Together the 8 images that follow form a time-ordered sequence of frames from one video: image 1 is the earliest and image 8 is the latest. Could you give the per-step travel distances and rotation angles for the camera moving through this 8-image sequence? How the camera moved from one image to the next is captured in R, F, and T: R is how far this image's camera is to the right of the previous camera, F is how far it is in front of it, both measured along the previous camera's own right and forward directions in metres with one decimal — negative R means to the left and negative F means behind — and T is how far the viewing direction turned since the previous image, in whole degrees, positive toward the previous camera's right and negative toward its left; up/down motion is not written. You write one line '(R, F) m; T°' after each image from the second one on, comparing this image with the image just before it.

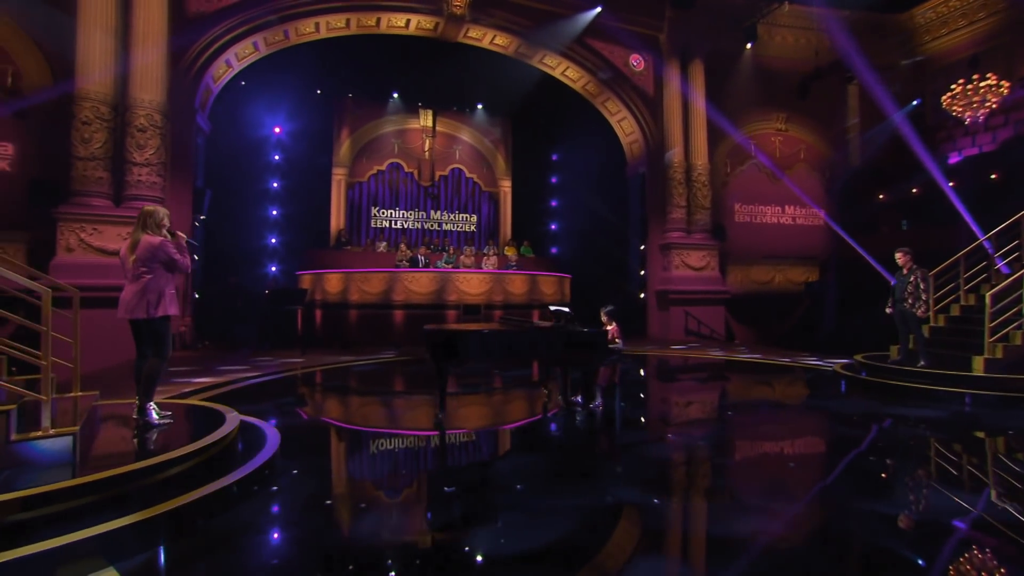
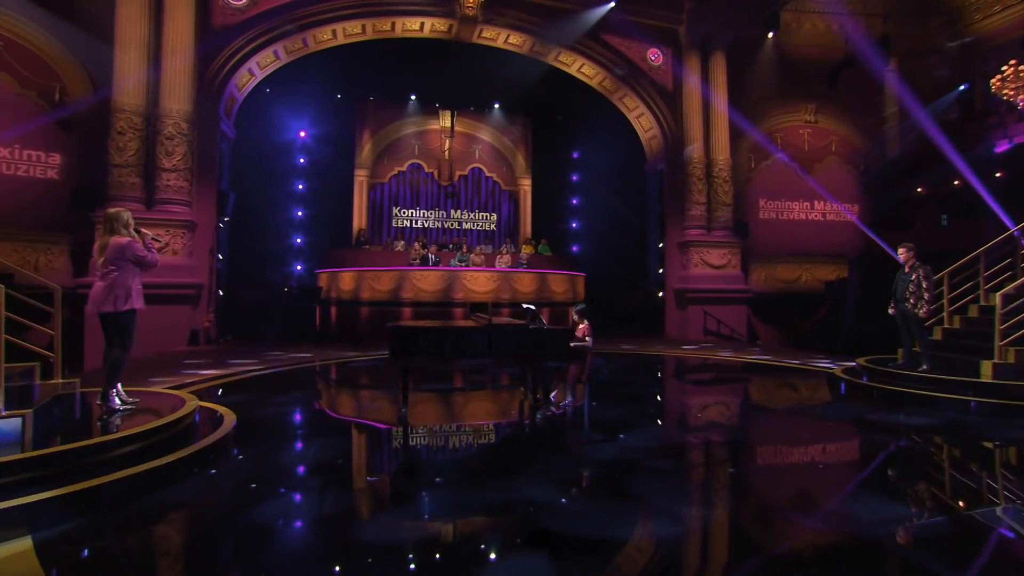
(+0.6, 0.0) m; -5°
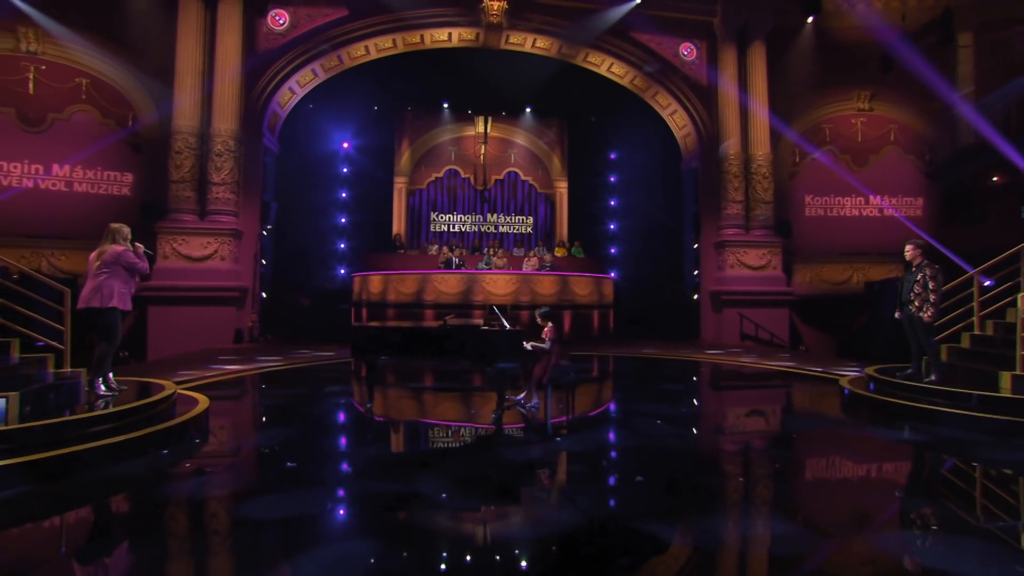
(+0.8, 0.0) m; -8°
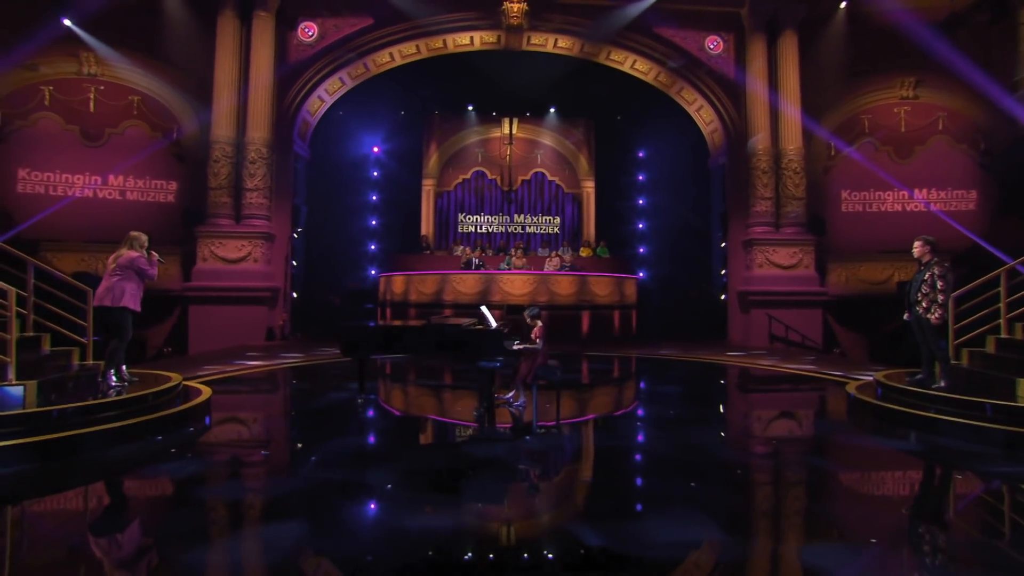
(+0.5, 0.0) m; -5°
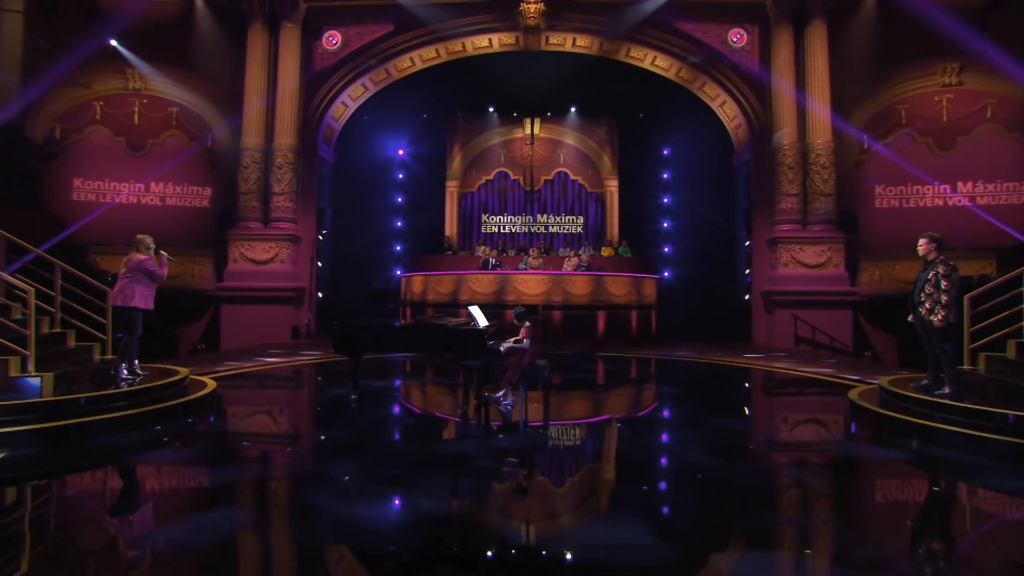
(+0.4, 0.0) m; -4°
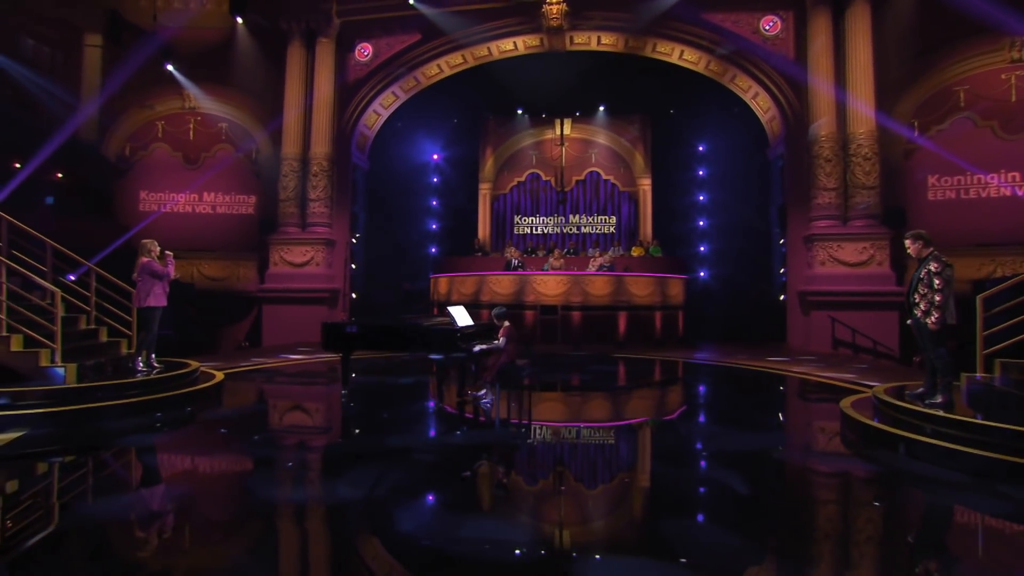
(+0.6, 0.0) m; -7°
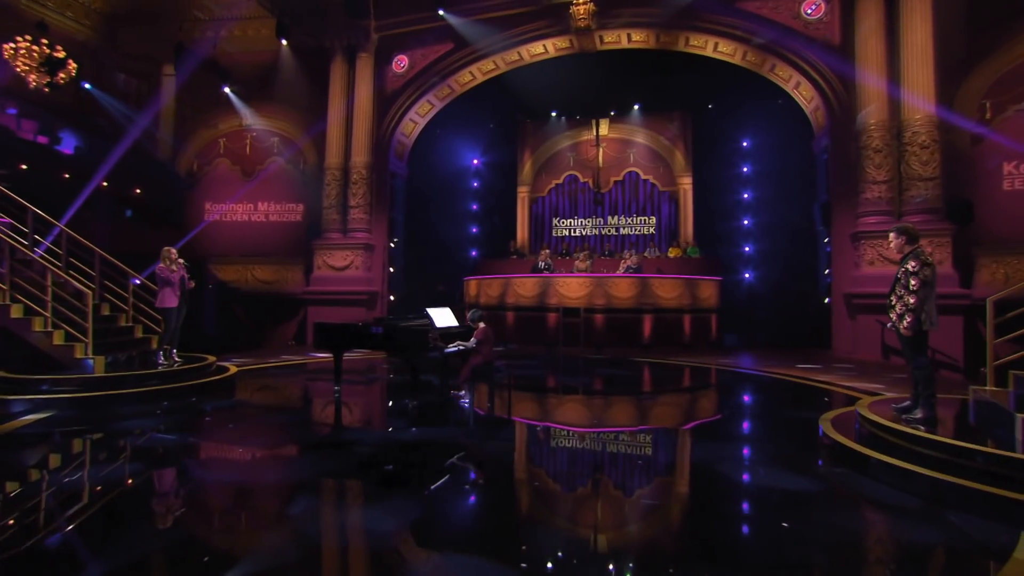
(+0.7, 0.0) m; -8°
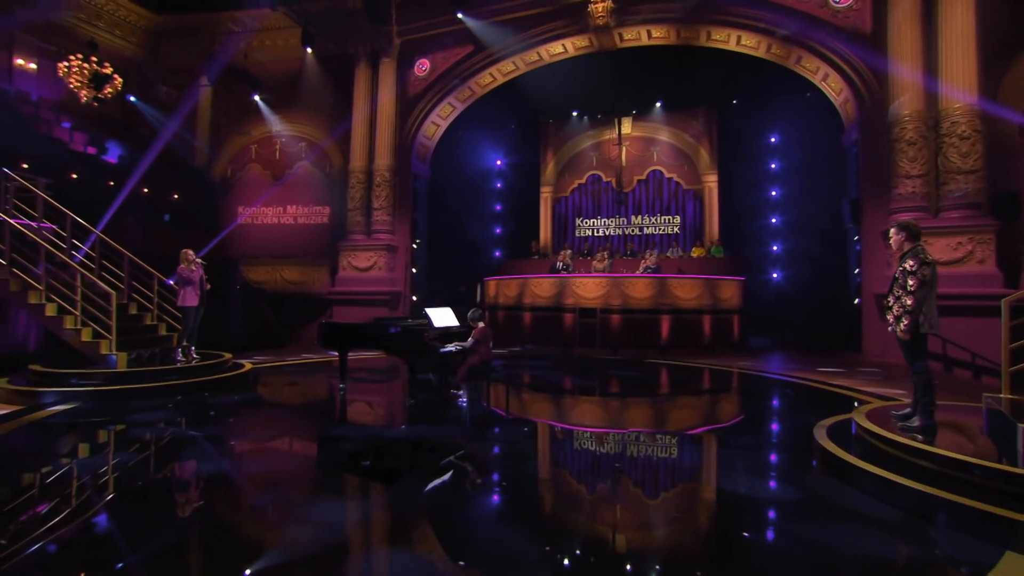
(+0.3, 0.0) m; -4°
